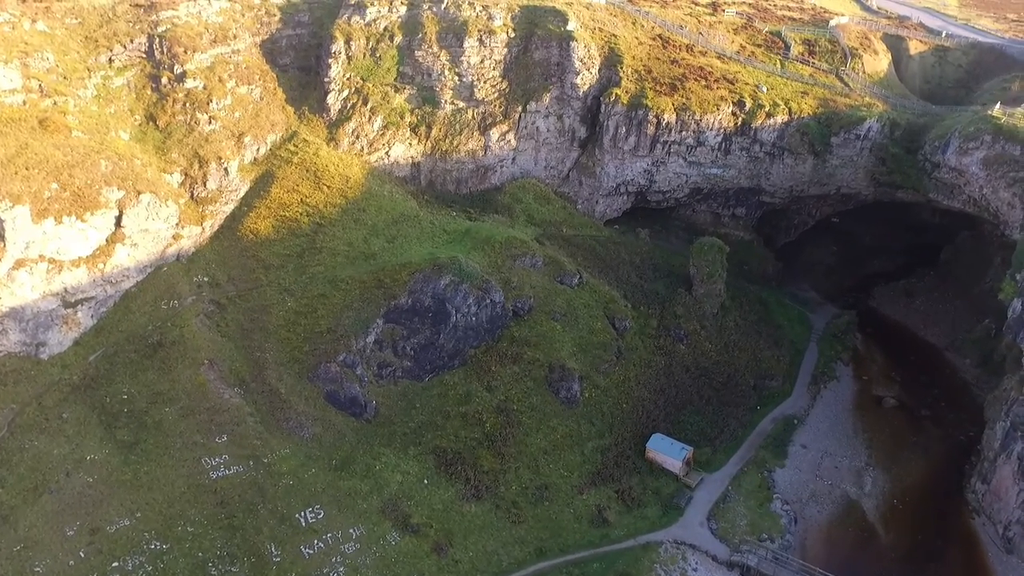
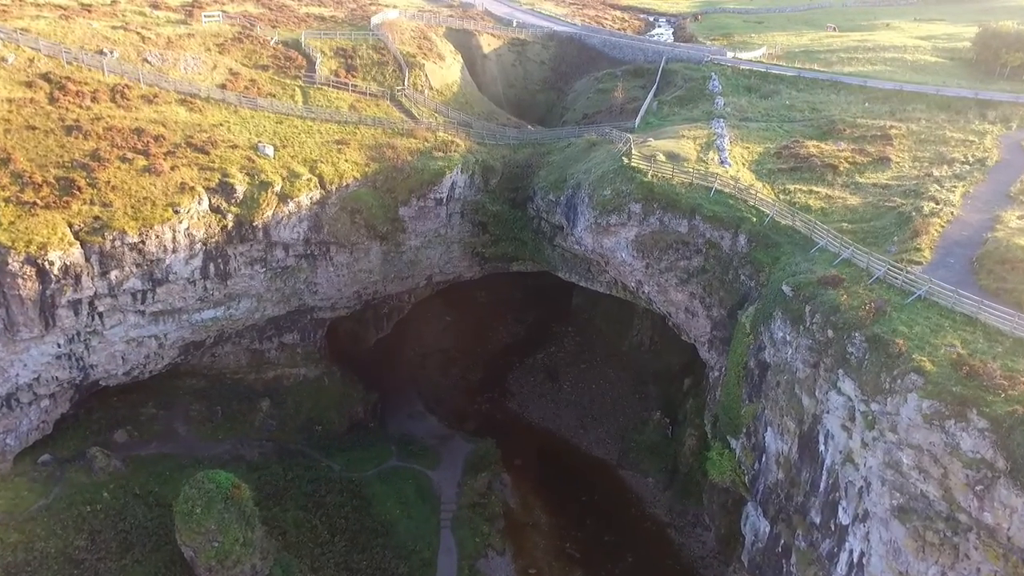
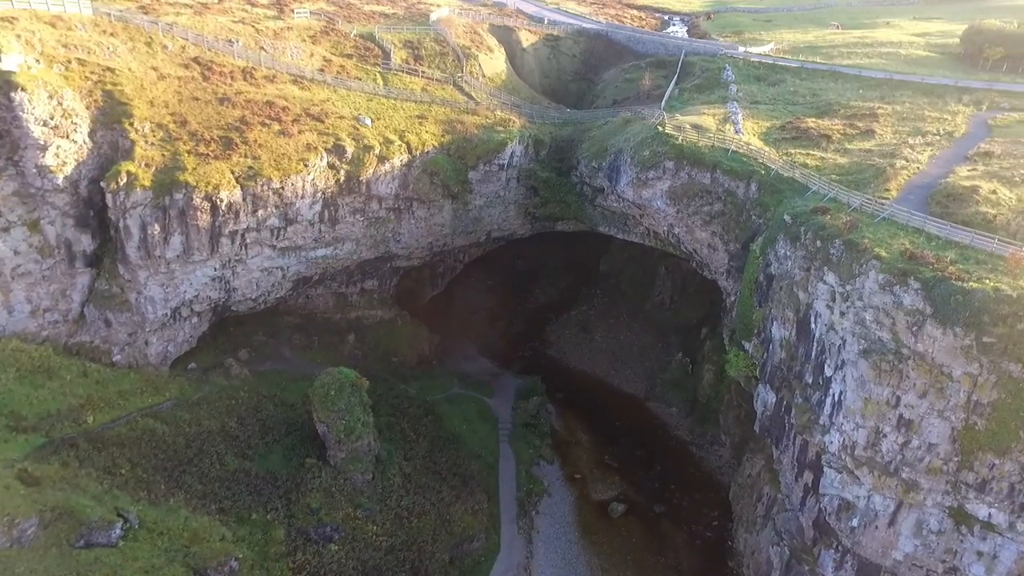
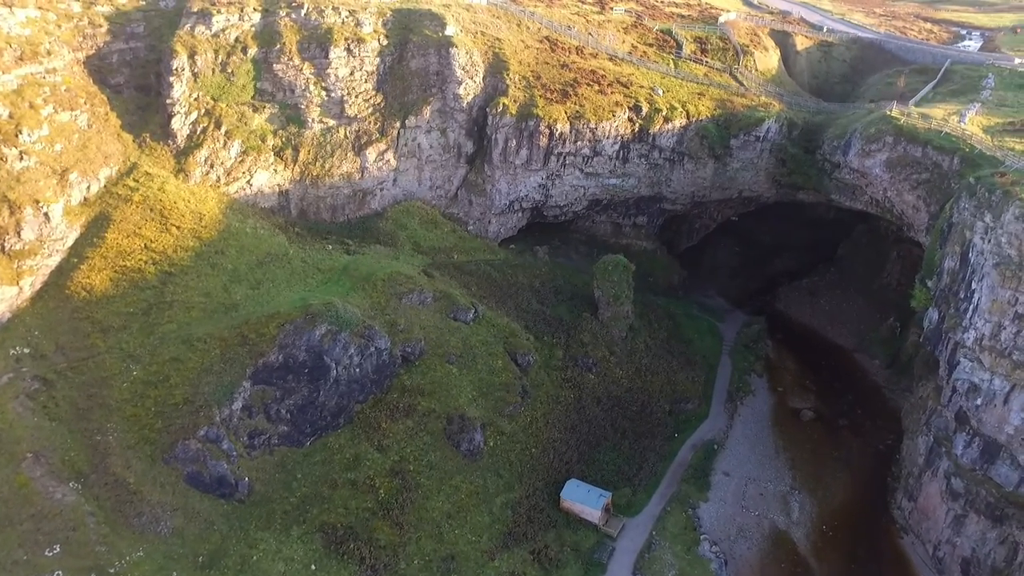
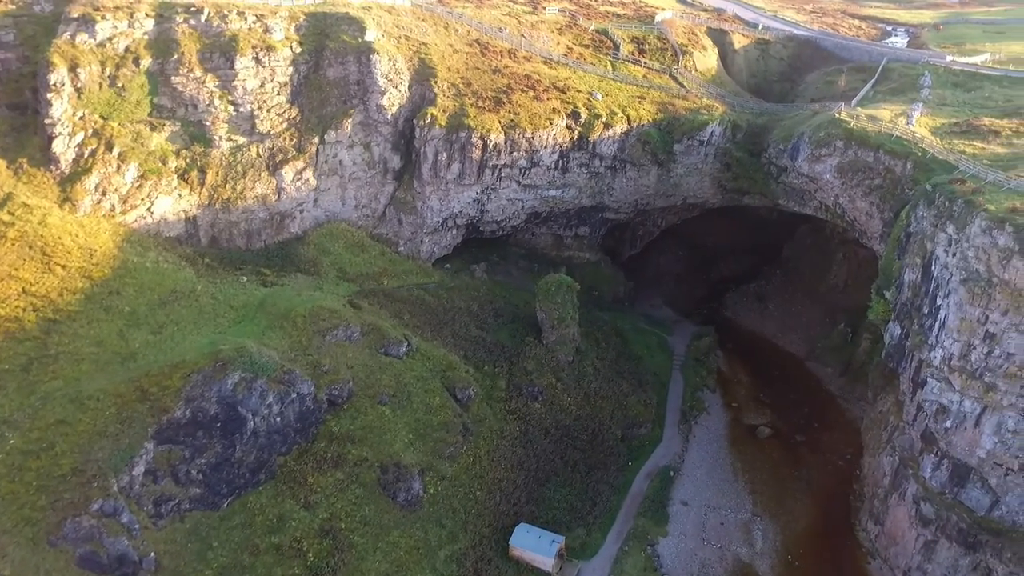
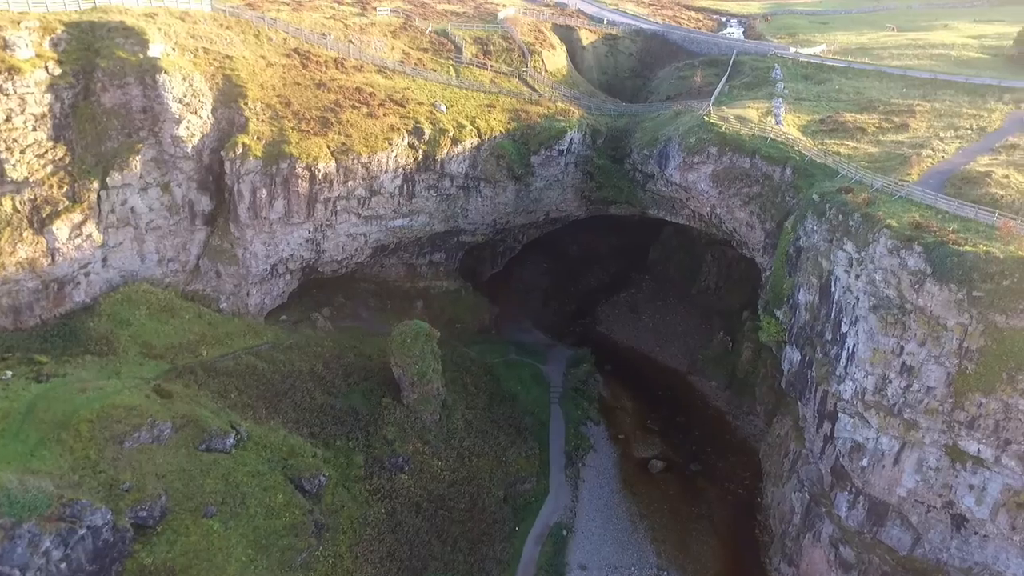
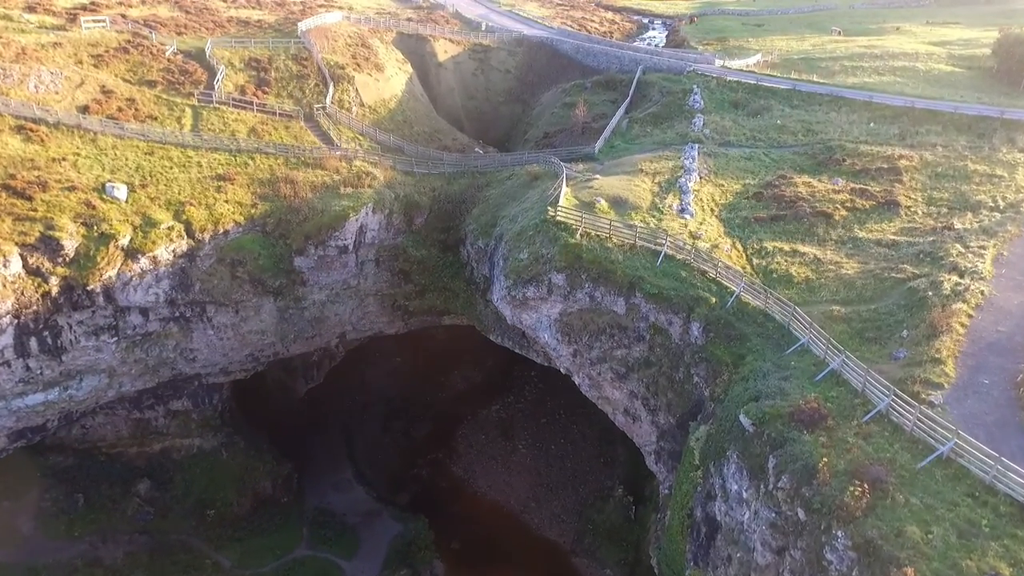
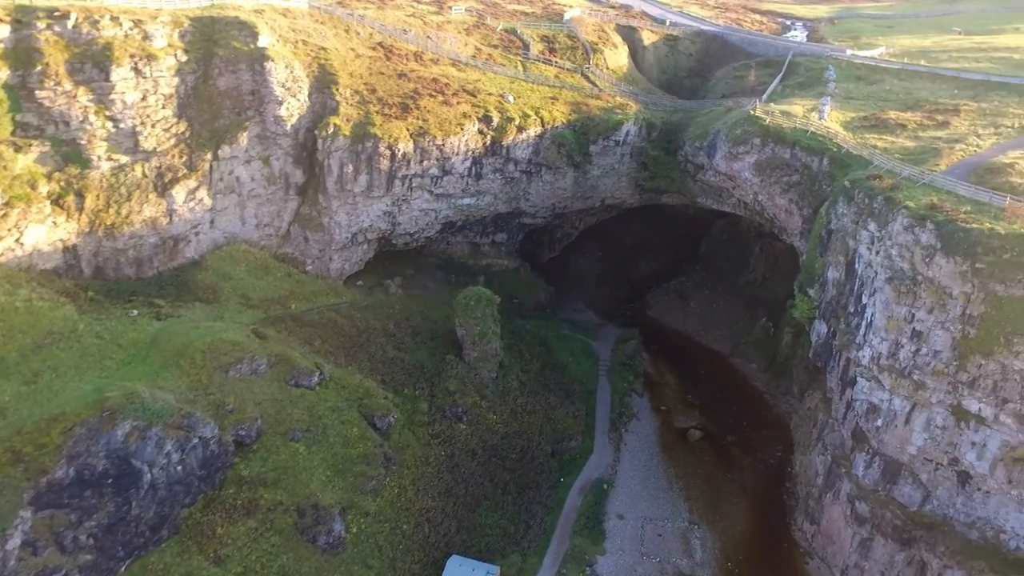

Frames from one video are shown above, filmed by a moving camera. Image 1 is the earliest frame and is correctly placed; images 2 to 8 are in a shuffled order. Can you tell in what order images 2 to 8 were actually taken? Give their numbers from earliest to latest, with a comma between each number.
4, 5, 8, 6, 3, 2, 7
